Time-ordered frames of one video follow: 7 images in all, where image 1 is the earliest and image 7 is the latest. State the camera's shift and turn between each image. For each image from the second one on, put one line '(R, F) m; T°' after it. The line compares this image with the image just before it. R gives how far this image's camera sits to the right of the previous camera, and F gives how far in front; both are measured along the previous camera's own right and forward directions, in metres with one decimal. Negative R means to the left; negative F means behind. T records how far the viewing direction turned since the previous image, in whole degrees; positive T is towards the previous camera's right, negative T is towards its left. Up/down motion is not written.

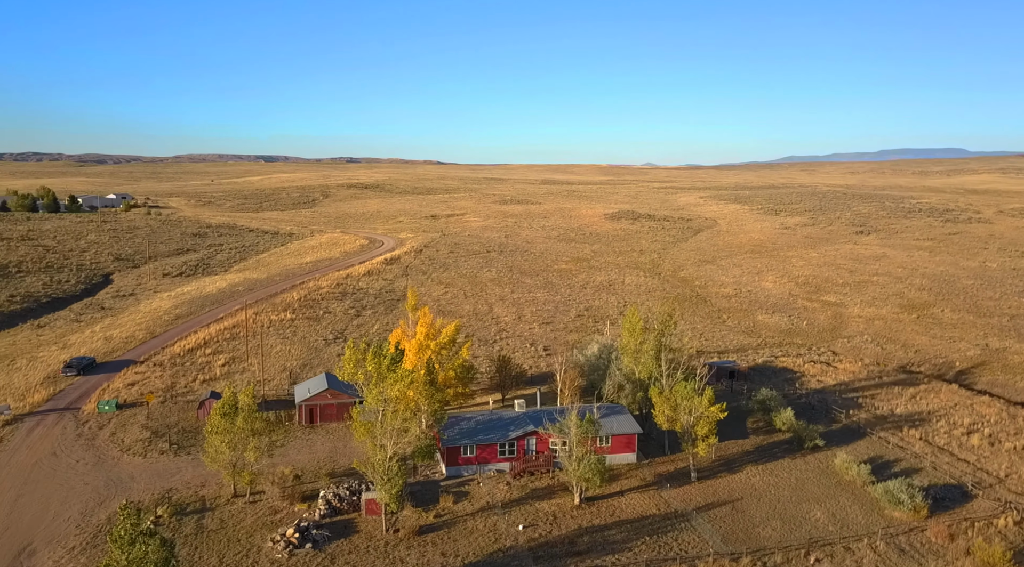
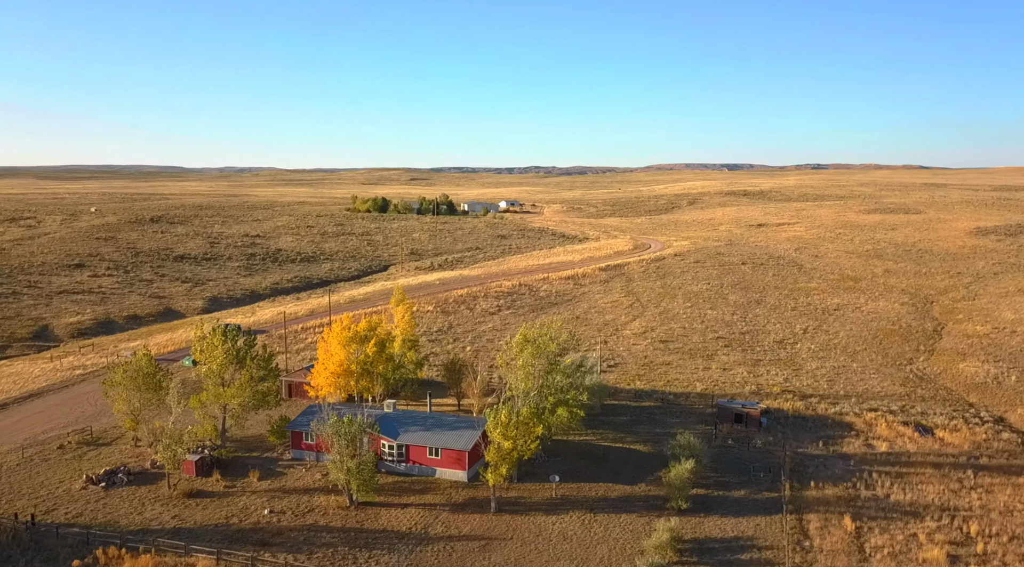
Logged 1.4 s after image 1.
(+7.4, +0.9) m; -11°
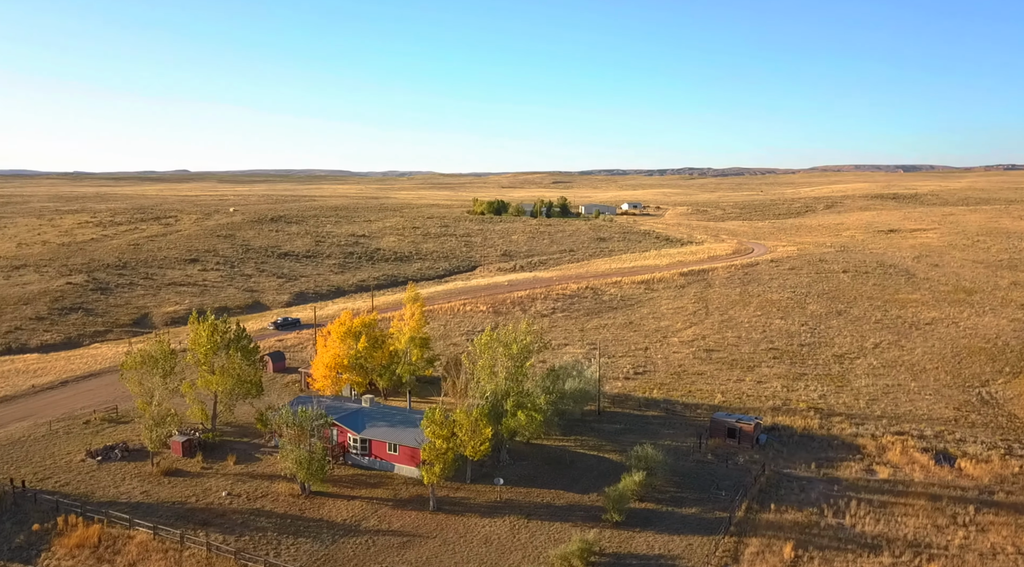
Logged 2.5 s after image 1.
(+7.3, +0.8) m; -10°
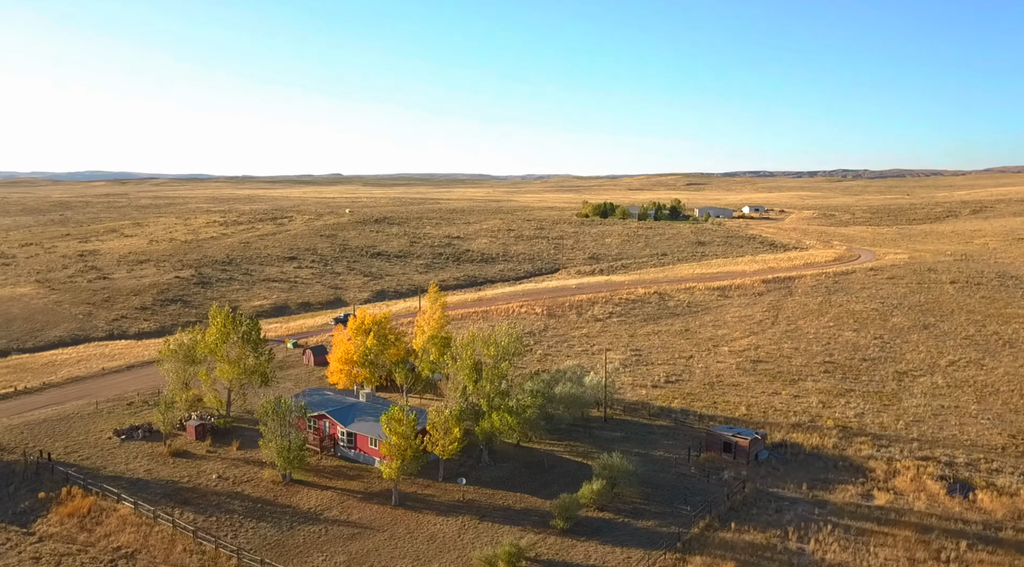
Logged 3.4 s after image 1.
(+6.2, +0.4) m; -10°
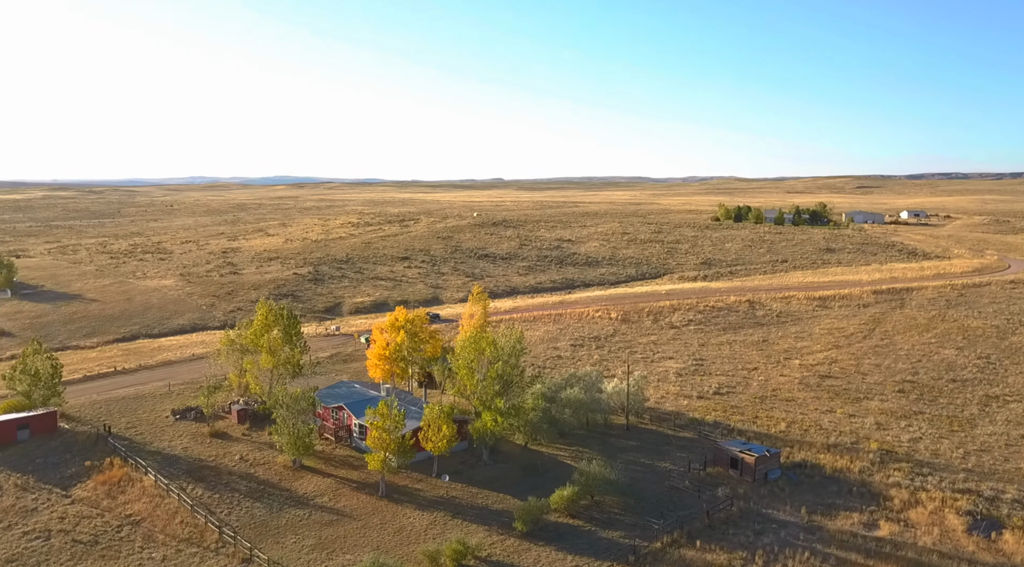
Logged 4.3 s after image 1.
(+6.4, +0.4) m; -11°
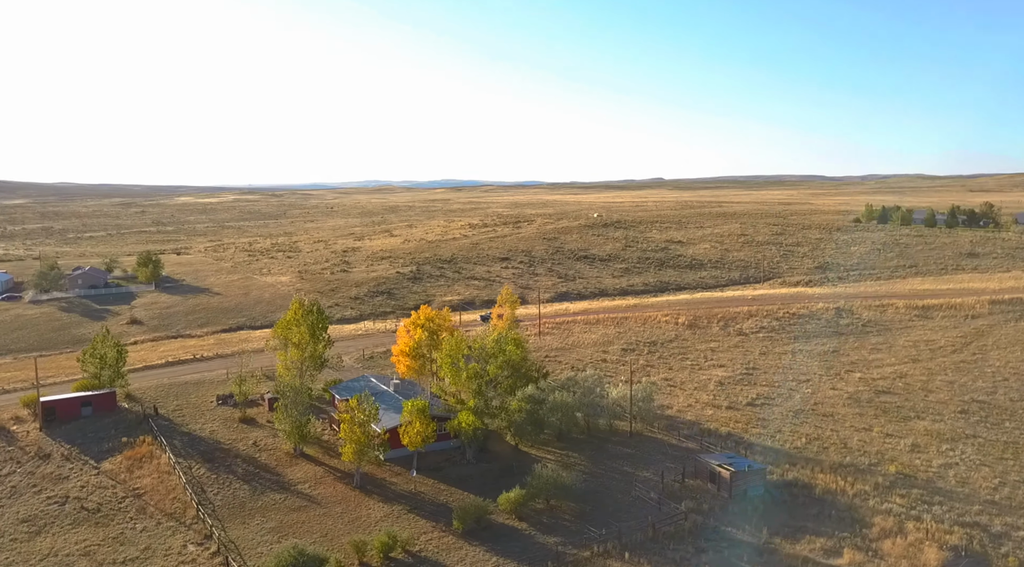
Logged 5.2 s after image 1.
(+7.3, +0.5) m; -11°
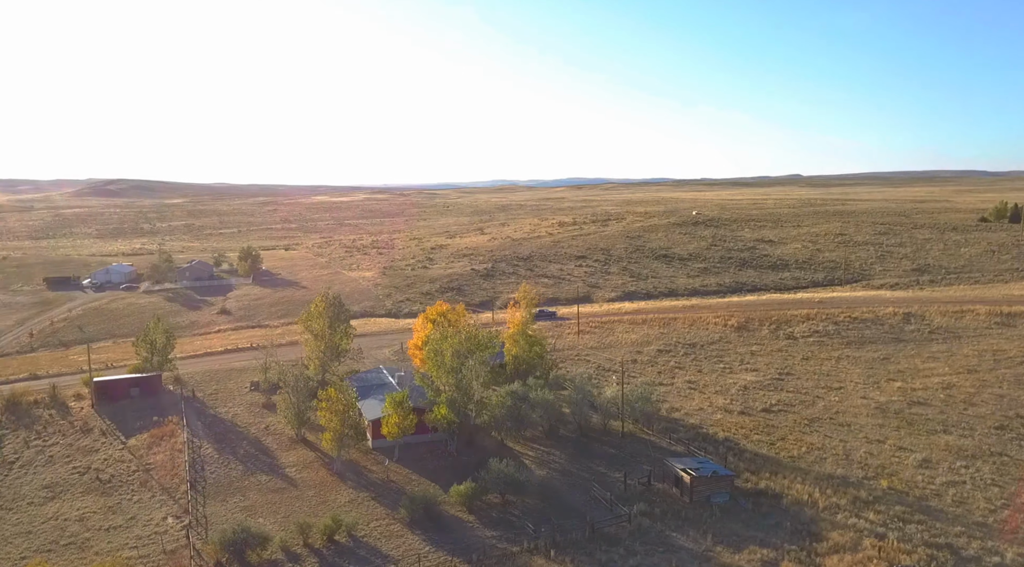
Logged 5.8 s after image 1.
(+6.2, 0.0) m; -9°
